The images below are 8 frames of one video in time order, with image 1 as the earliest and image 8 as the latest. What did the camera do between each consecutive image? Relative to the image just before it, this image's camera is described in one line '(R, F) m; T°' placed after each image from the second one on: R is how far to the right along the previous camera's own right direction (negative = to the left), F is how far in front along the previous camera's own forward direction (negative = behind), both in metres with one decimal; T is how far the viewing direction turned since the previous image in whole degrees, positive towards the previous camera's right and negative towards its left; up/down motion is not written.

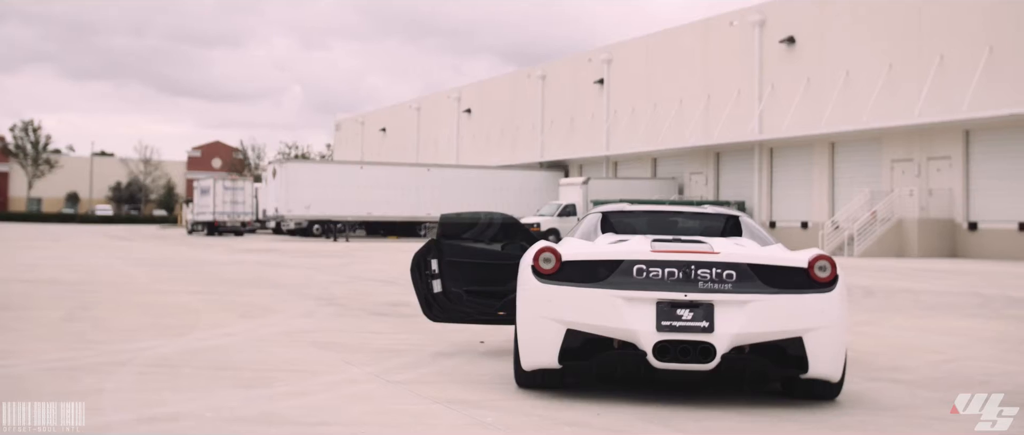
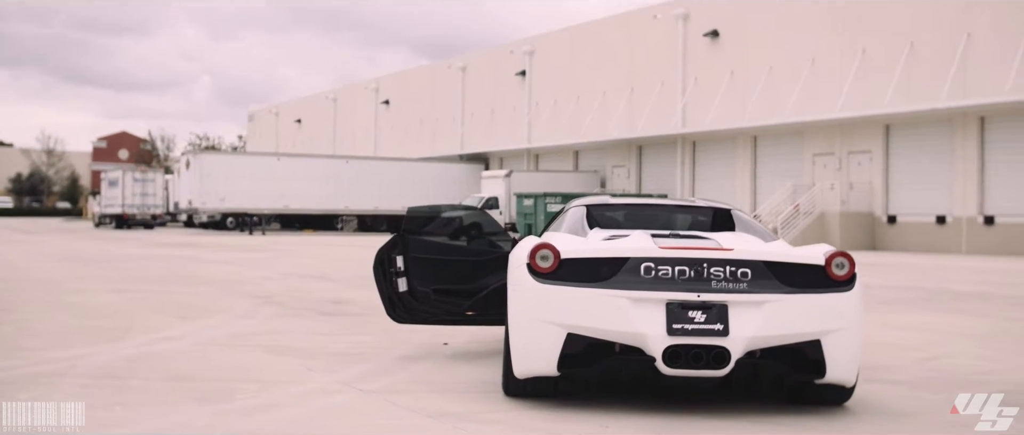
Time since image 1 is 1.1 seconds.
(-0.4, +0.6) m; +5°
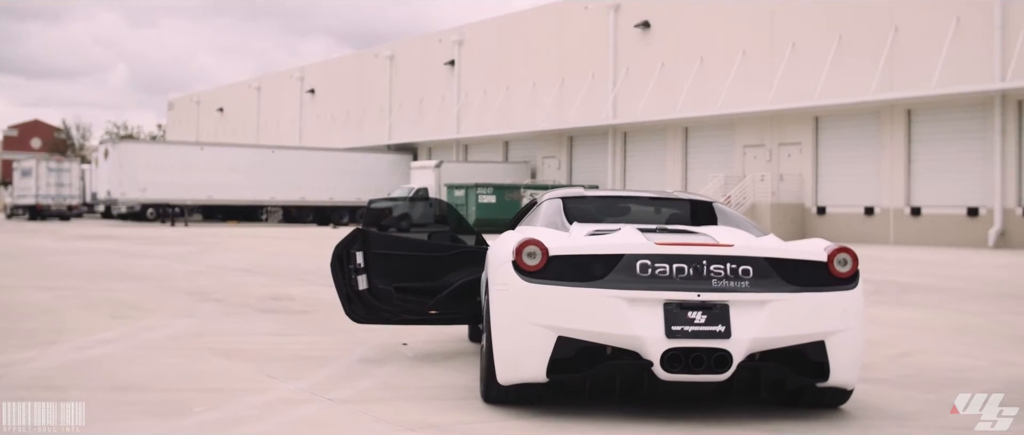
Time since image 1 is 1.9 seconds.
(-0.3, +0.4) m; +4°
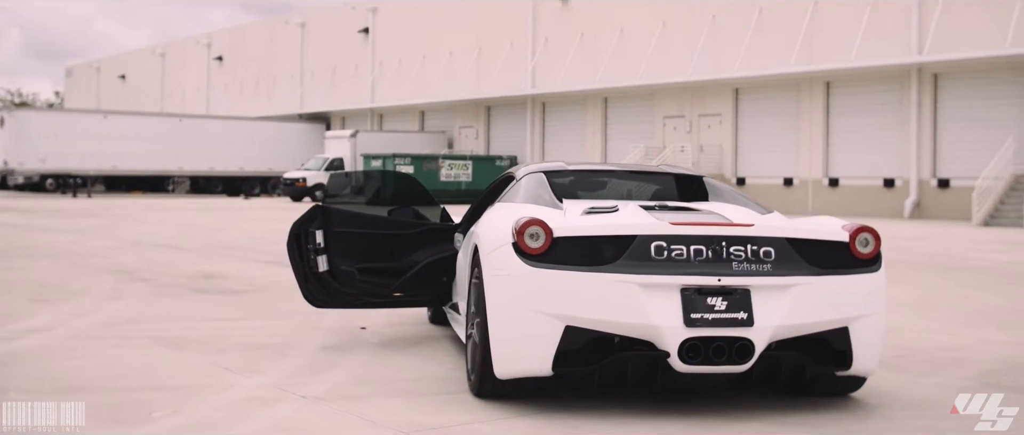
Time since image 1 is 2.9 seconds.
(-0.4, +0.5) m; +5°
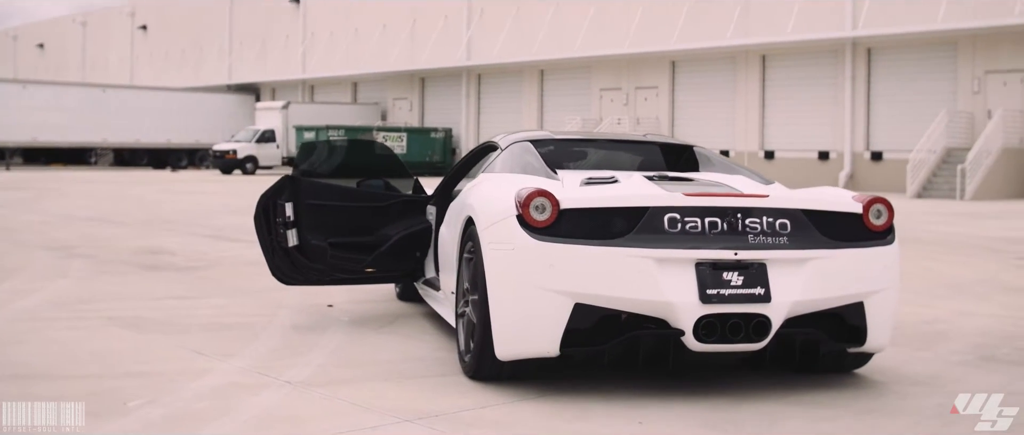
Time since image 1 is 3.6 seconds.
(-0.3, +0.3) m; +4°
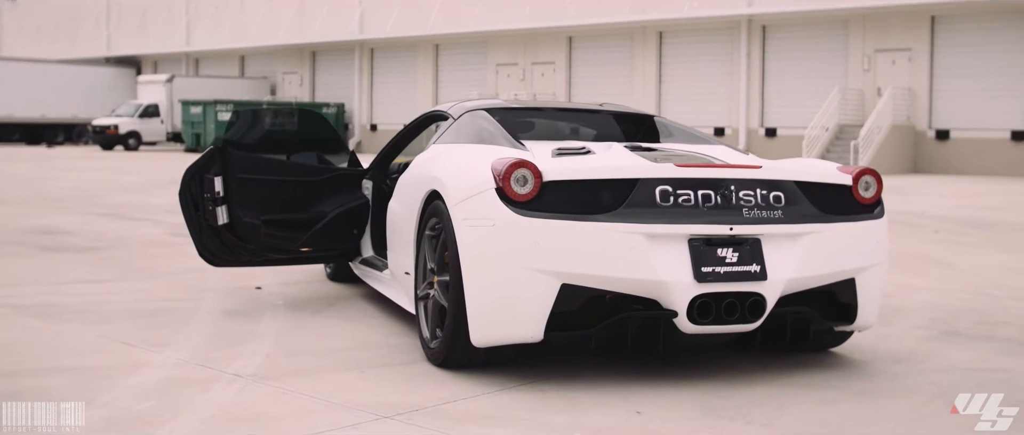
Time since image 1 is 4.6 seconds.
(-0.3, +0.4) m; +6°
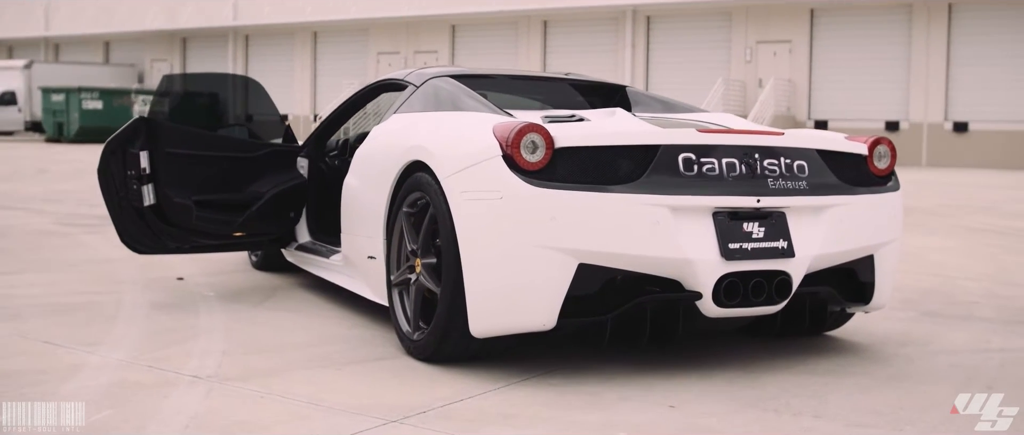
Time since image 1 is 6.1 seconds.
(-0.4, +0.5) m; +7°
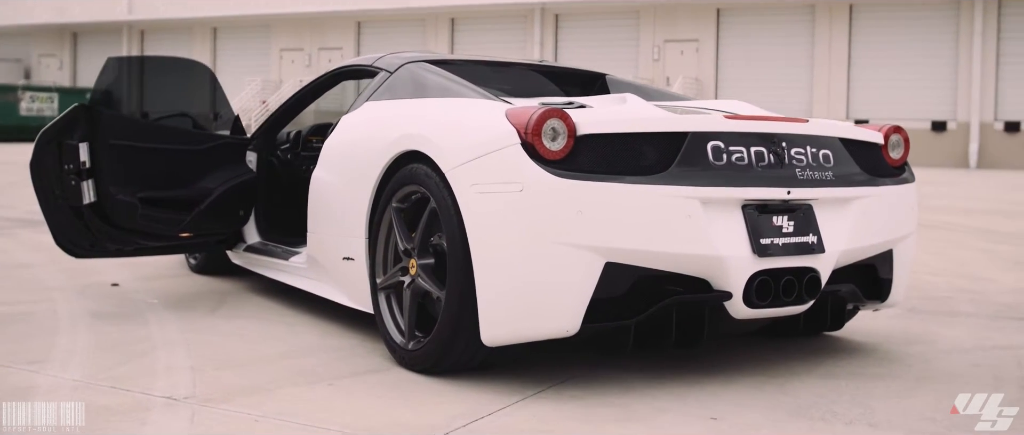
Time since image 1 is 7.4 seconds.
(-0.3, +0.4) m; +5°
